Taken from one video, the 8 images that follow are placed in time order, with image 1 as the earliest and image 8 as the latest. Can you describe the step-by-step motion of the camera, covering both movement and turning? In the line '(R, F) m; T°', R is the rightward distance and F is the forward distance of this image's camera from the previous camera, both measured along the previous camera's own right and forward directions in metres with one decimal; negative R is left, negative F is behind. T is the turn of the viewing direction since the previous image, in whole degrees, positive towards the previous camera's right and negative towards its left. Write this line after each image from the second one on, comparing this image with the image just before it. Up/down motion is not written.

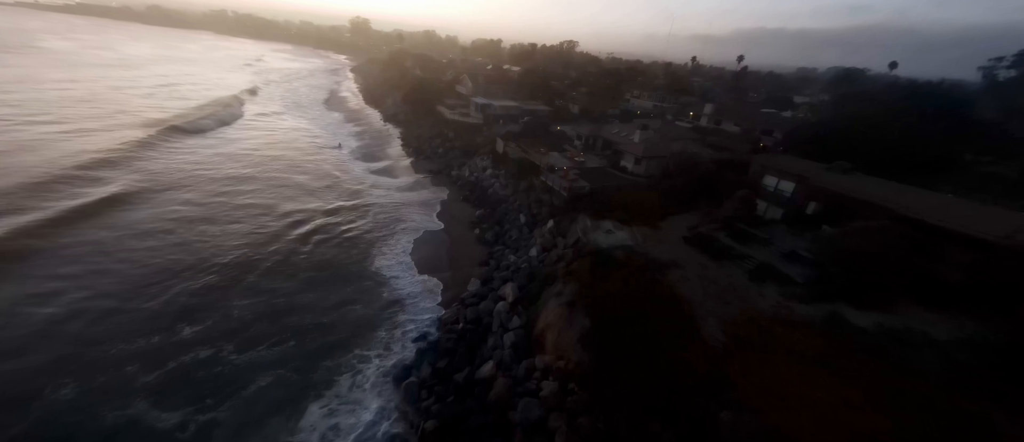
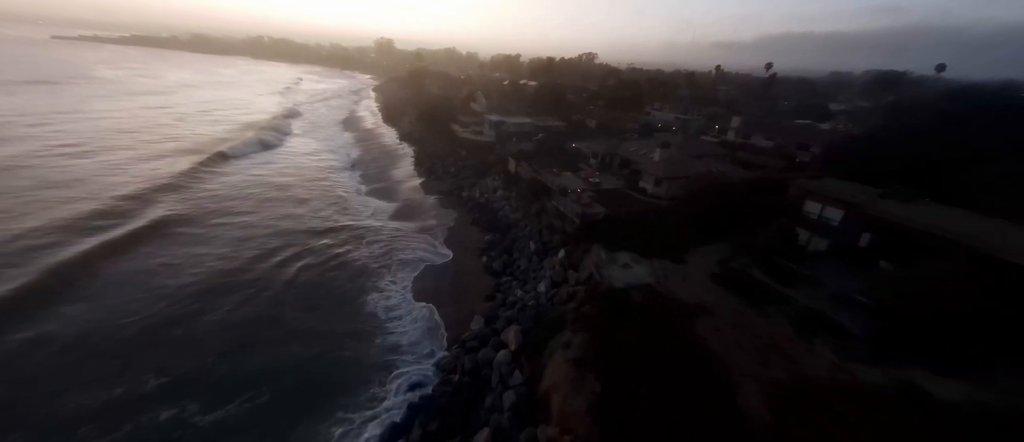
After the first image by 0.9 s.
(+0.6, +1.3) m; -3°
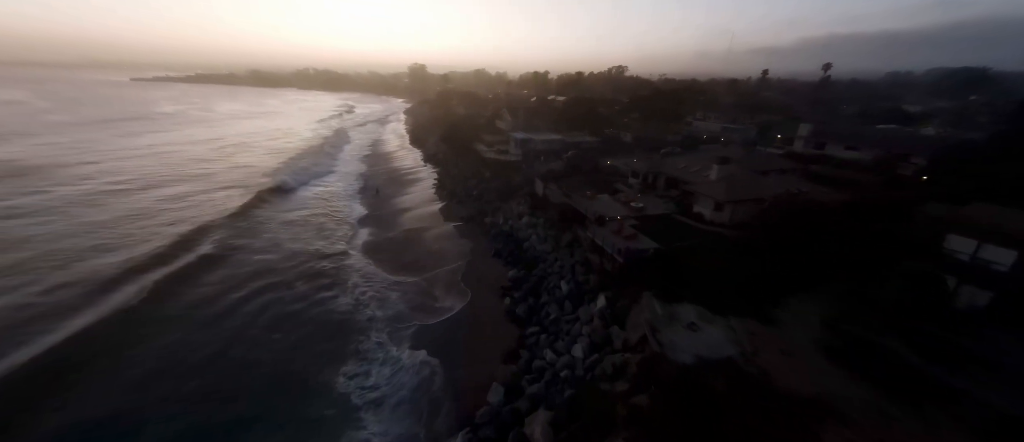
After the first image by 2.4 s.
(+0.2, +2.8) m; -4°
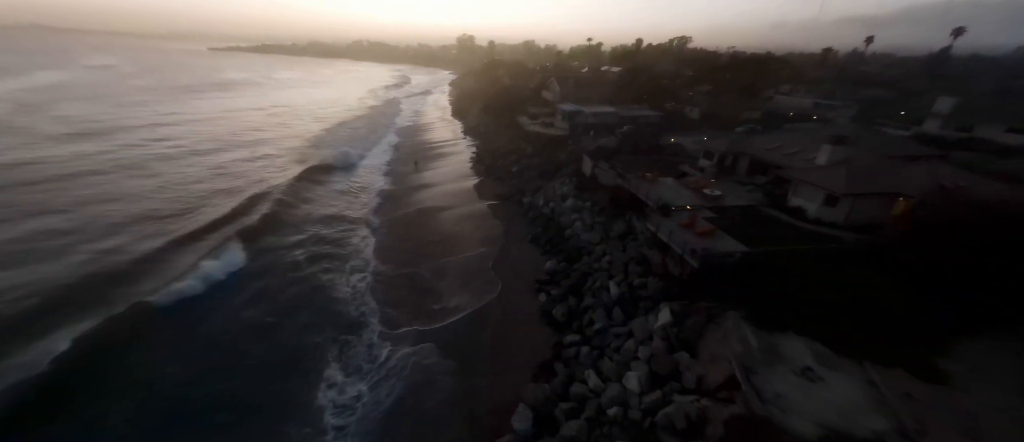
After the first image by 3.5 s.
(0.0, +2.5) m; -6°
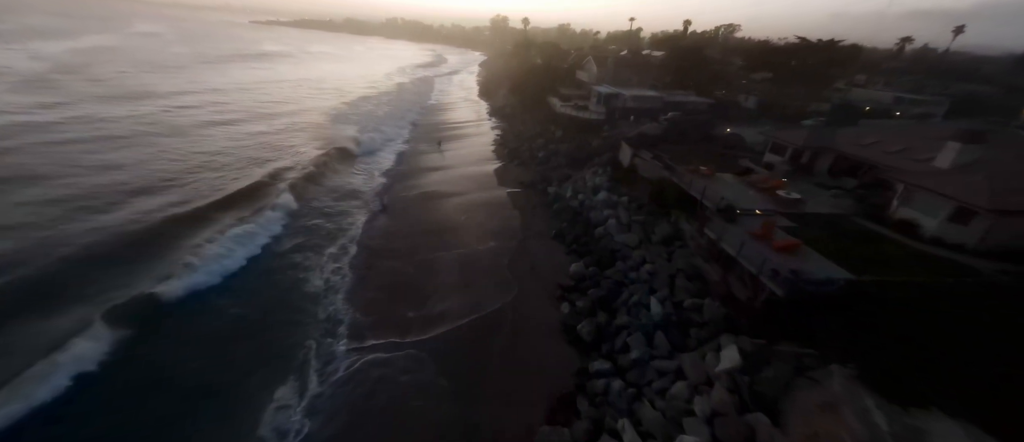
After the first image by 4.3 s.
(0.0, +2.1) m; -3°
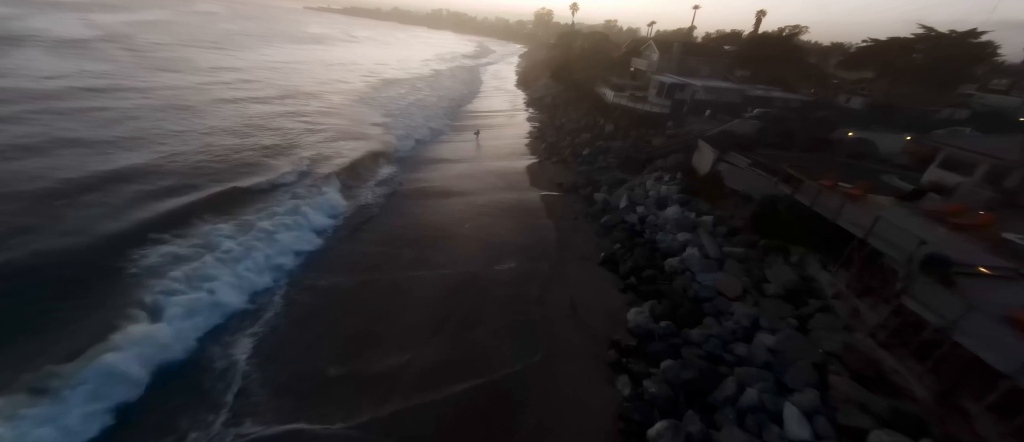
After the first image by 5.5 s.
(-0.3, +3.7) m; -4°
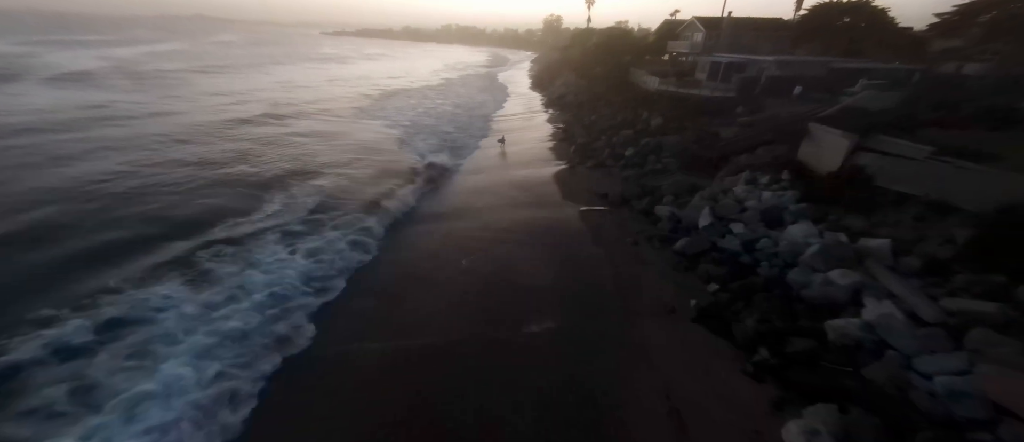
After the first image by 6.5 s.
(-0.4, +3.7) m; -2°
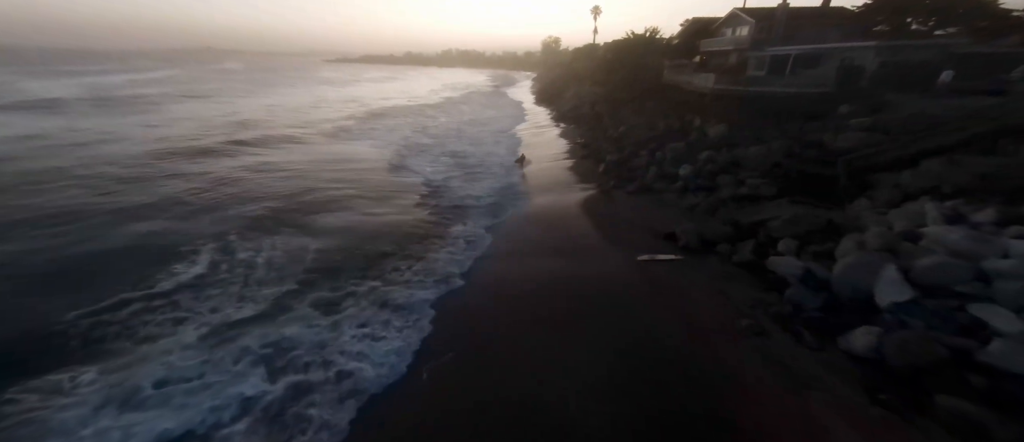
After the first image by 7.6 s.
(-0.4, +3.9) m; 0°
